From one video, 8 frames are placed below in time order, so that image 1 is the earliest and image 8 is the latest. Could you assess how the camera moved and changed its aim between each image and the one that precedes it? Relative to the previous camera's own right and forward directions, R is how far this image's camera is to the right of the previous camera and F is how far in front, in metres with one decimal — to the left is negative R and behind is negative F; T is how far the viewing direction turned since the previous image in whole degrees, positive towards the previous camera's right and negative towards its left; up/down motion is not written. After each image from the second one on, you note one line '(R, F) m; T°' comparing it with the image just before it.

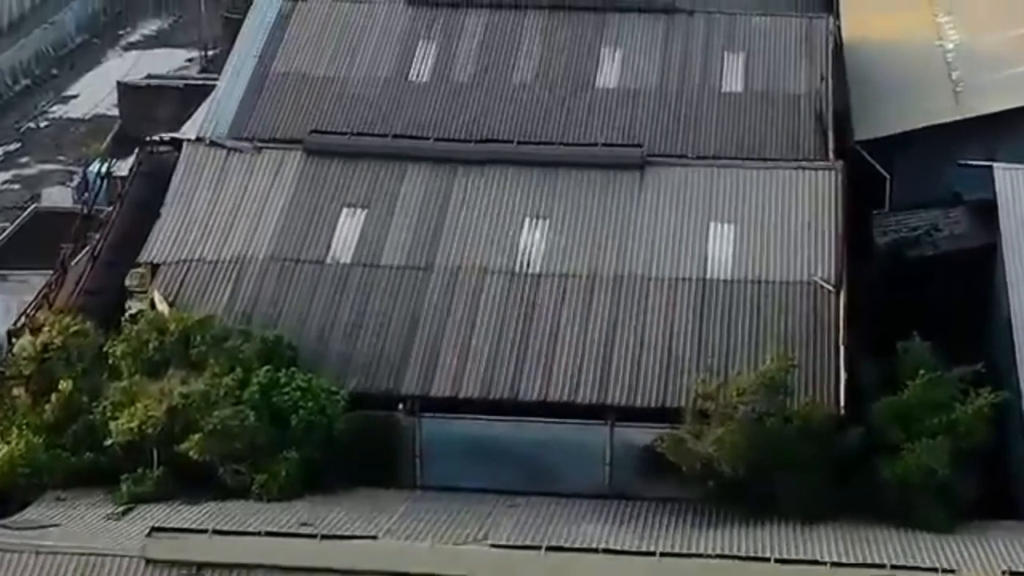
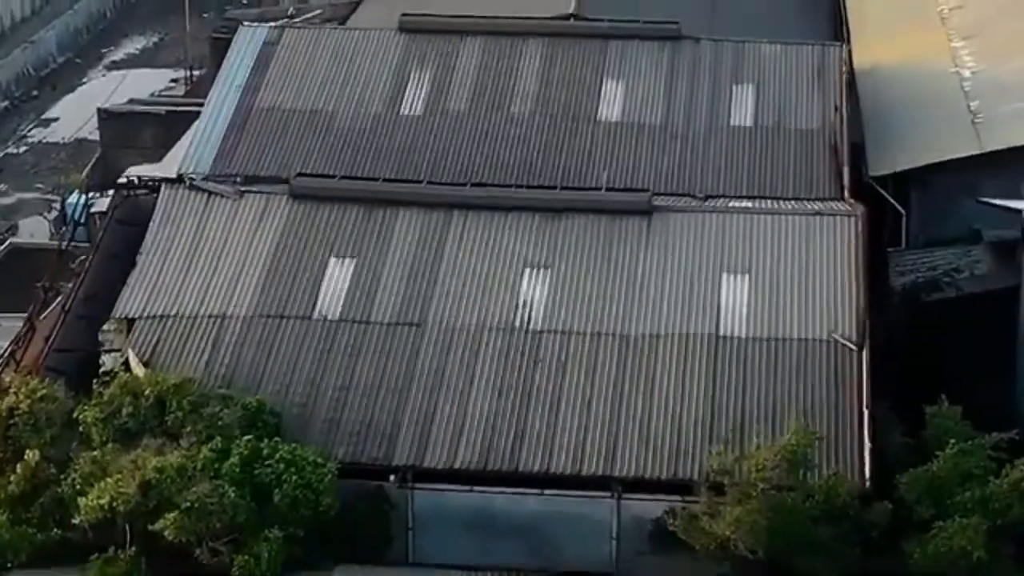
(-0.1, +1.3) m; 0°
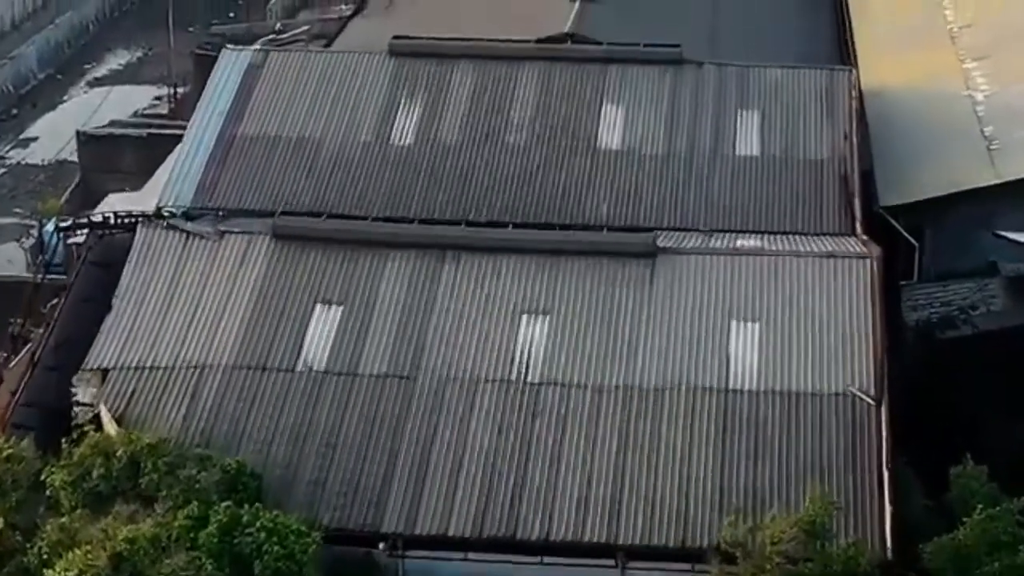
(0.0, +1.1) m; 0°
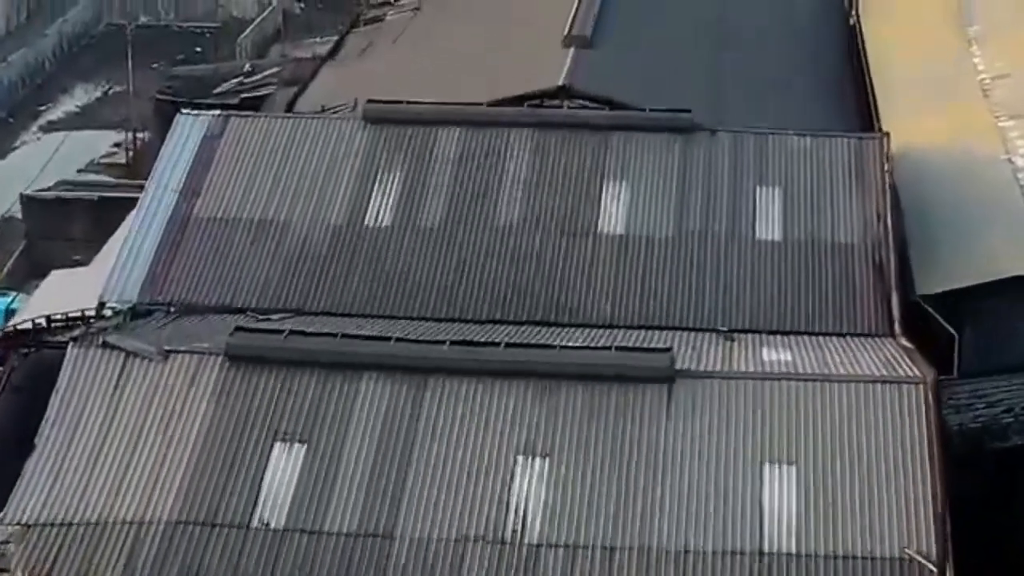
(-0.1, +2.8) m; +1°
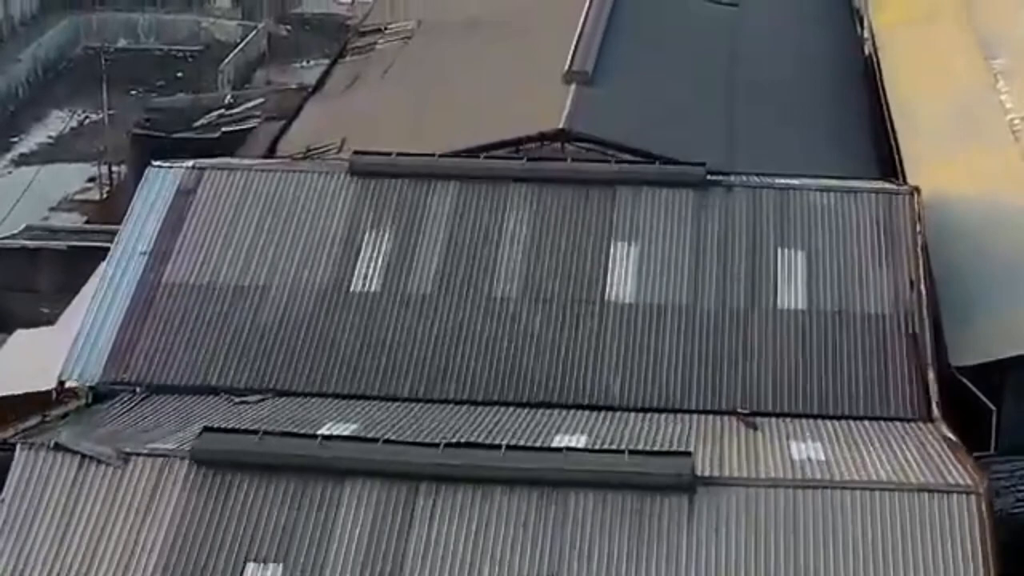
(-0.1, +1.8) m; 0°
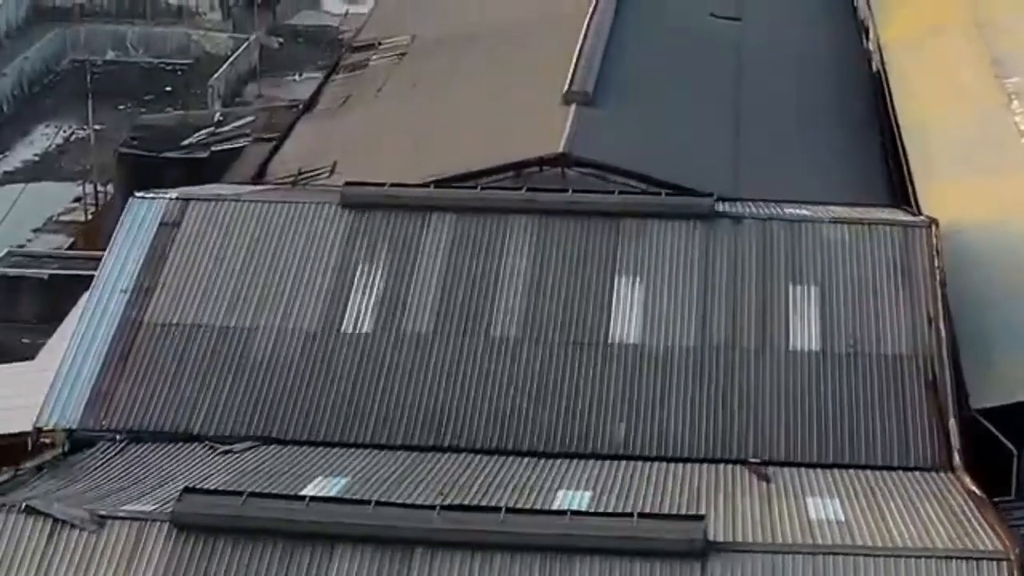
(0.0, +0.9) m; 0°
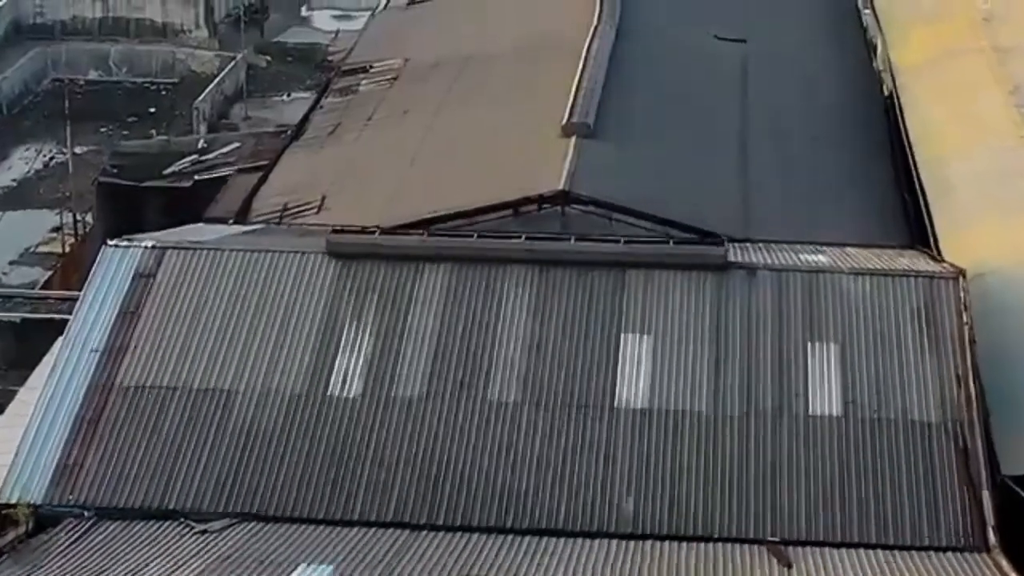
(0.0, +1.3) m; 0°
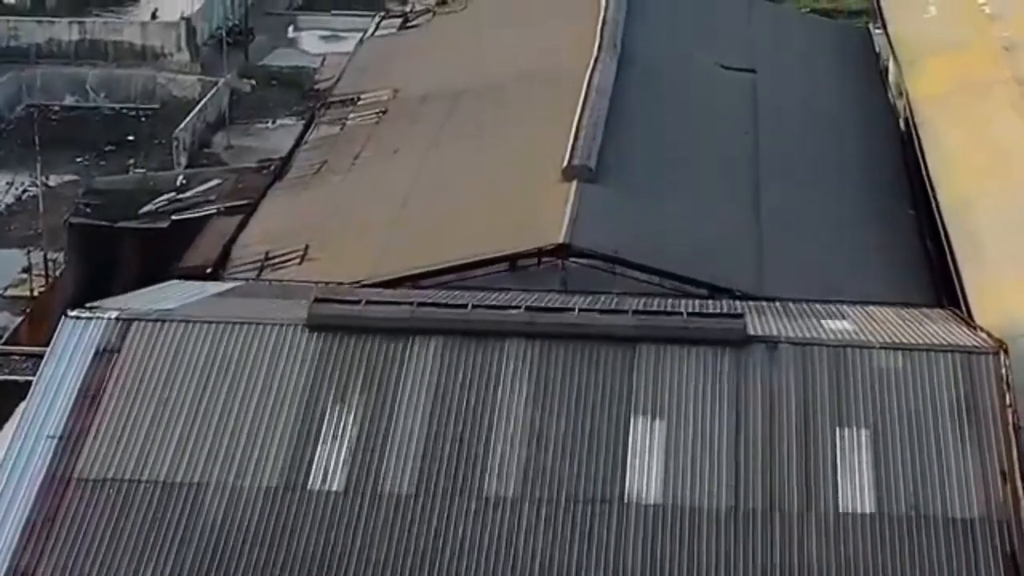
(0.0, +1.6) m; 0°
